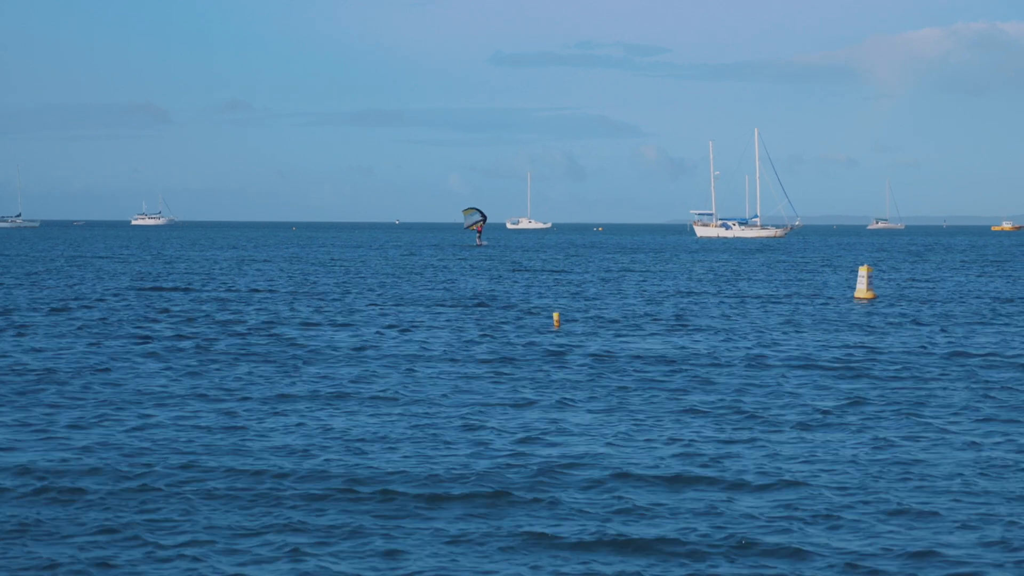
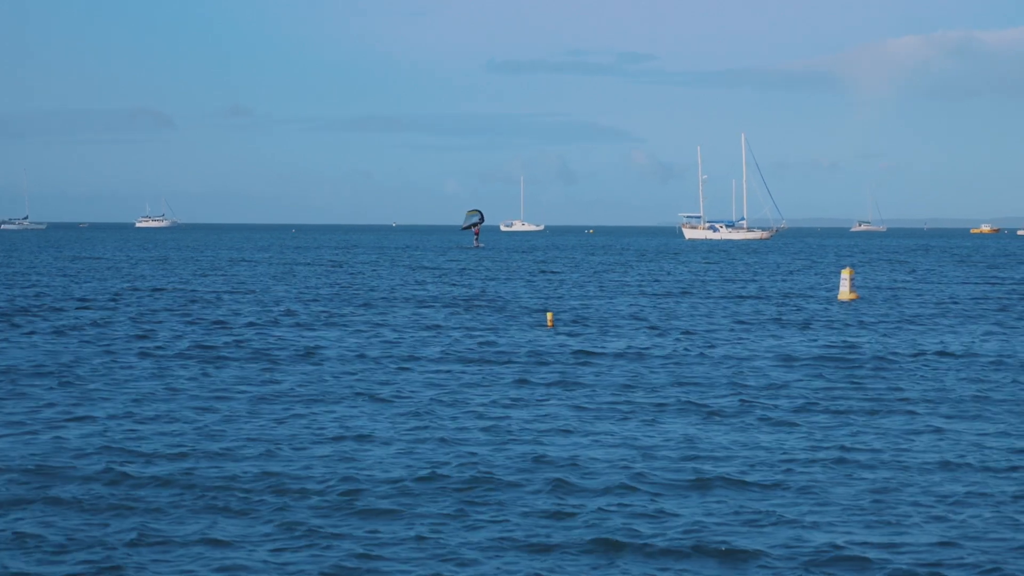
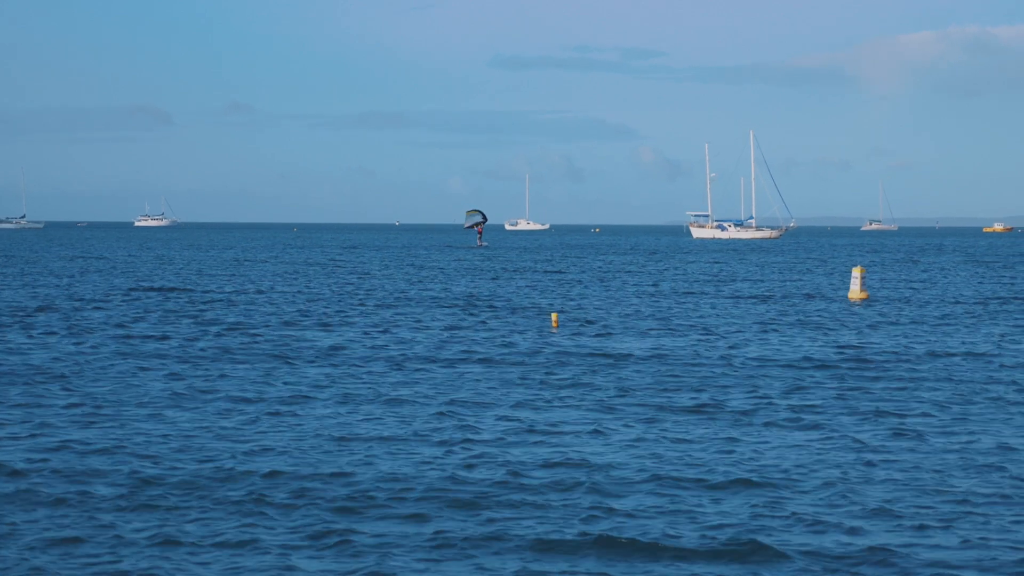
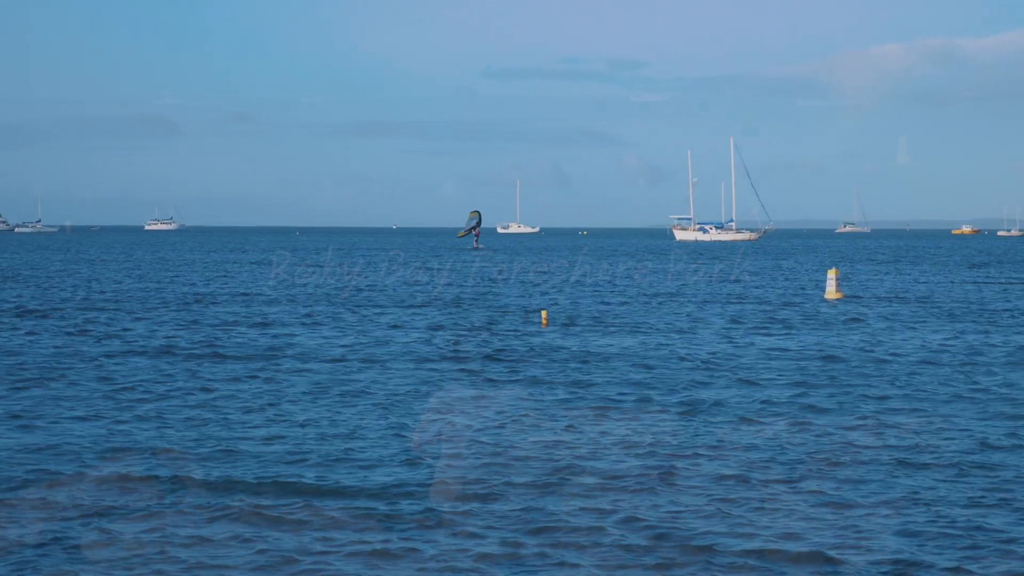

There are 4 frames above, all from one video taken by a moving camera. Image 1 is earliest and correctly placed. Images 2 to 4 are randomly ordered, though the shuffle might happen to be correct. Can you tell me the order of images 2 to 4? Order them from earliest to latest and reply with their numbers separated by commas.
3, 2, 4
